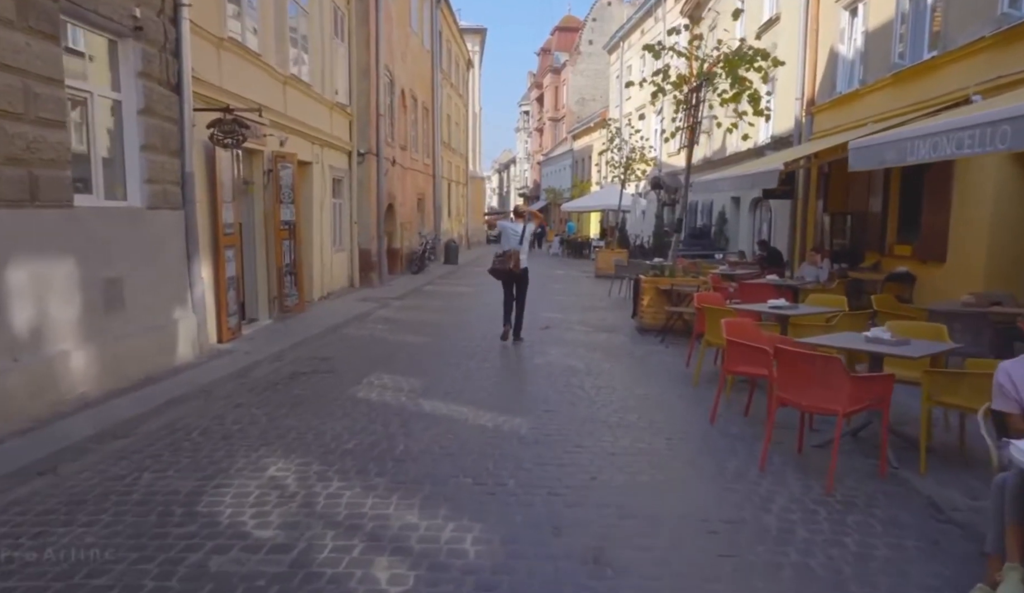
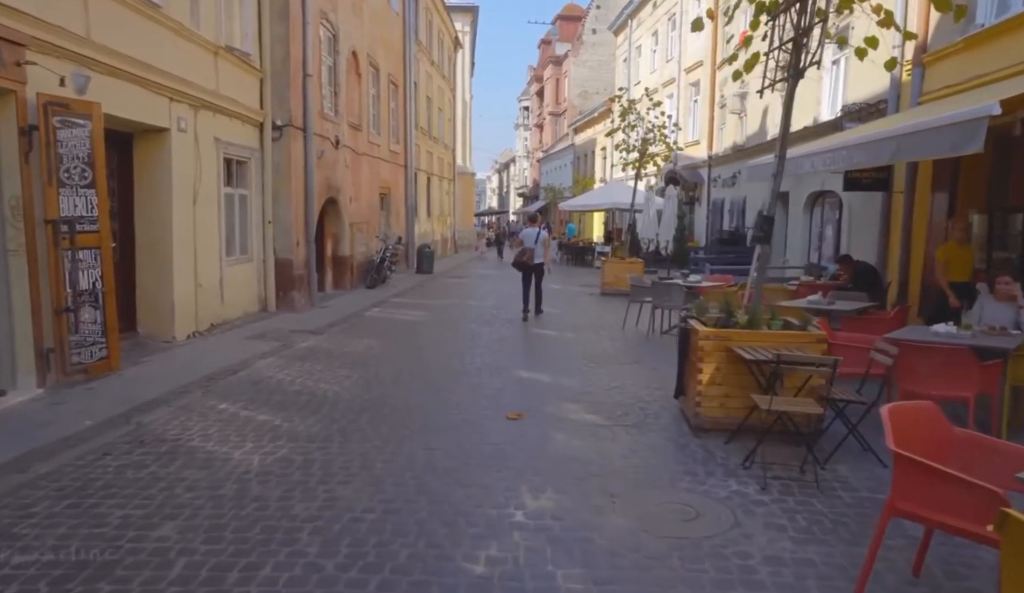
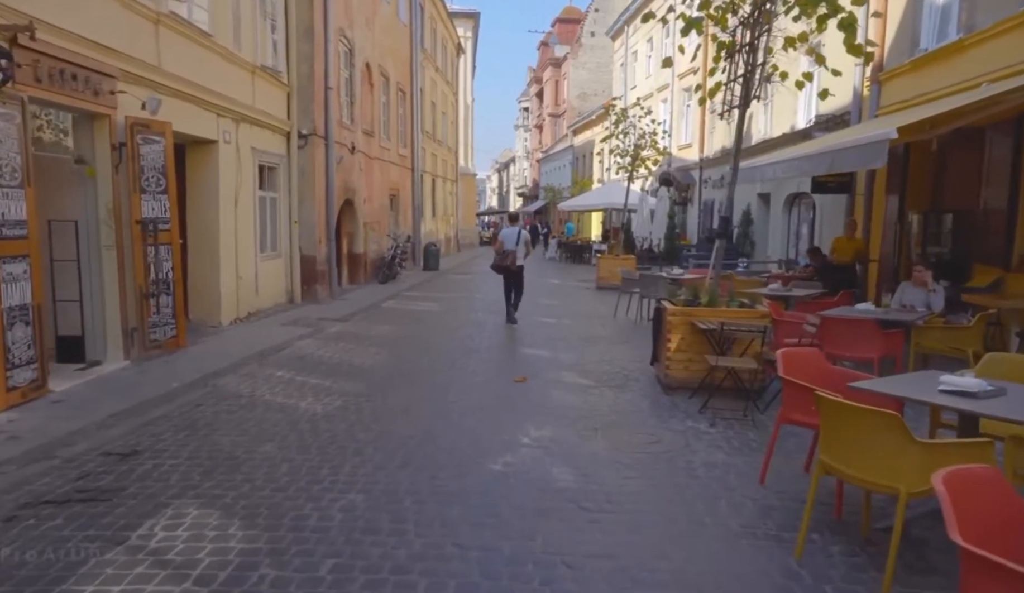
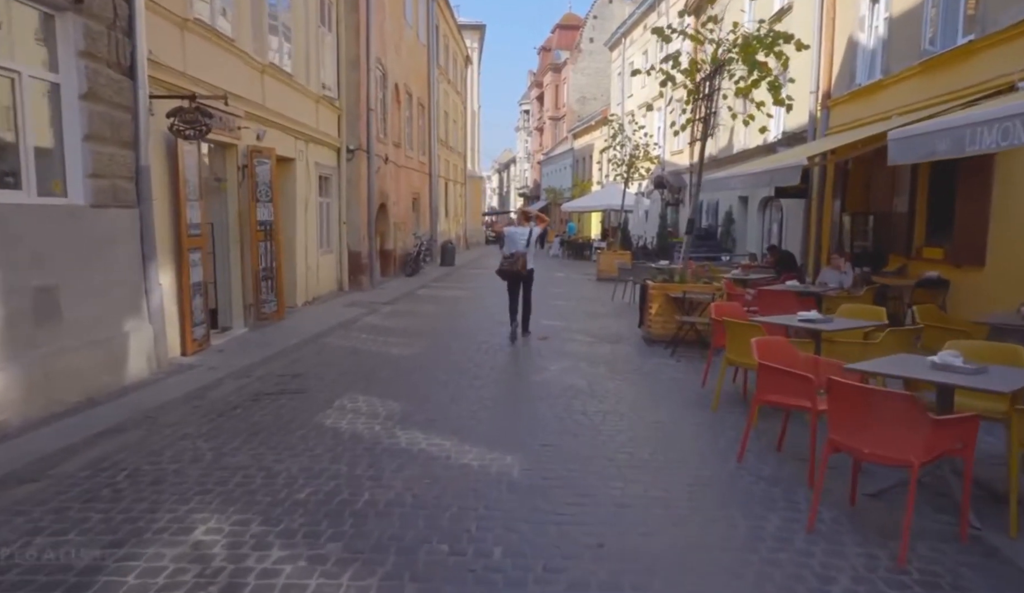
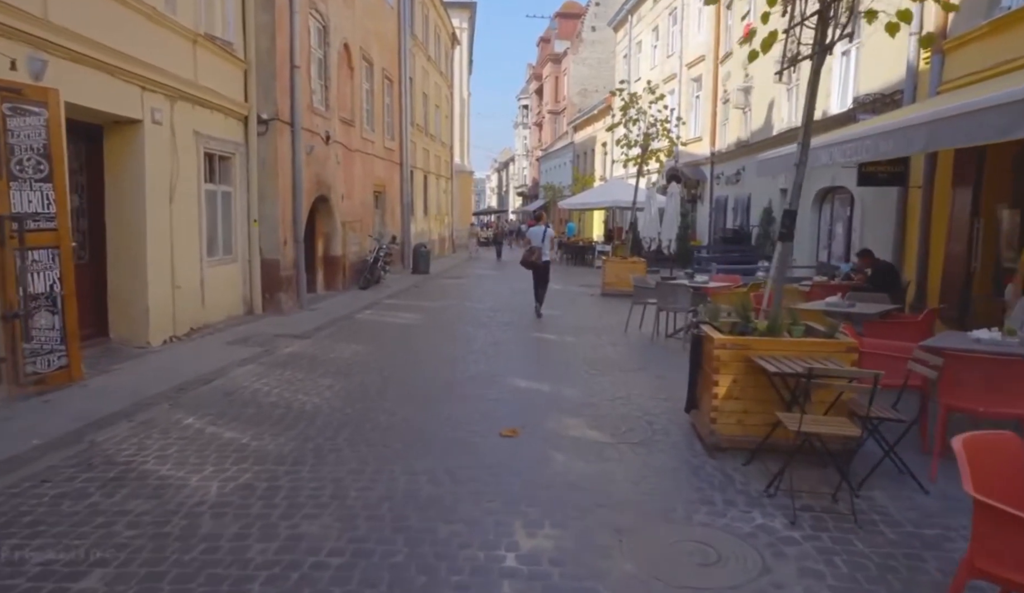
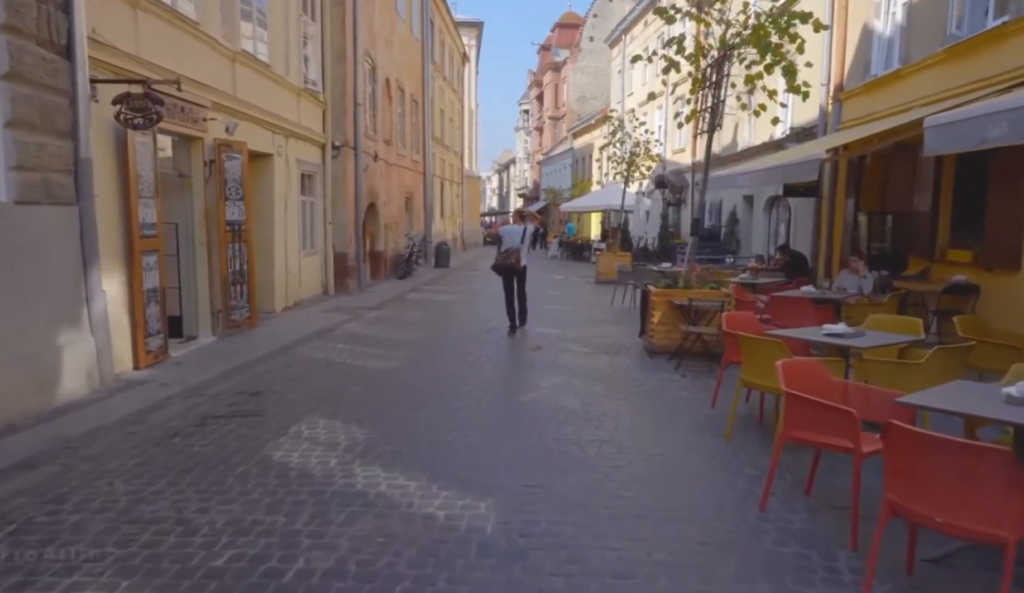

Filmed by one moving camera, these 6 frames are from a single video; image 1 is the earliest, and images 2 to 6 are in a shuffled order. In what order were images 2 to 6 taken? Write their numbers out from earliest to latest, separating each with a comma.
4, 6, 3, 2, 5
